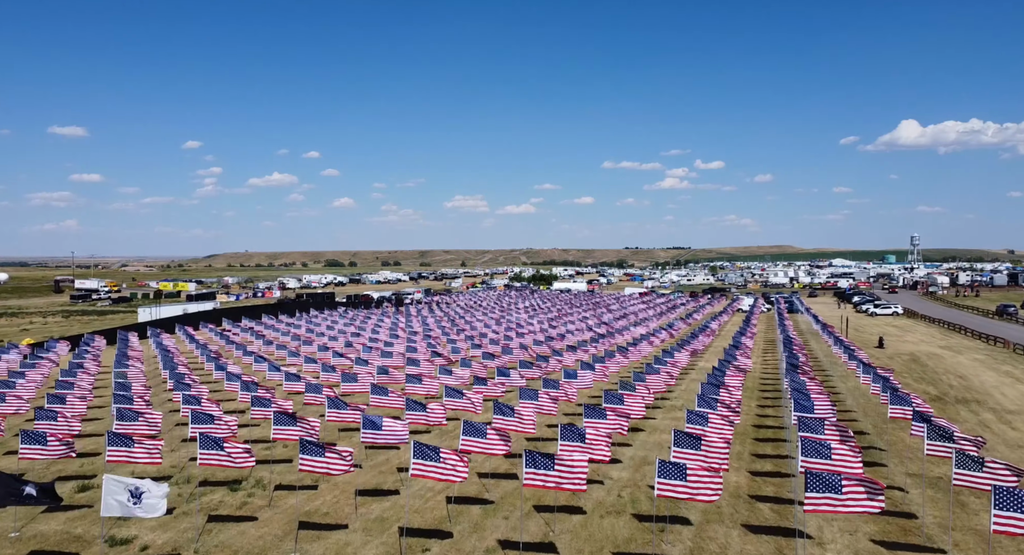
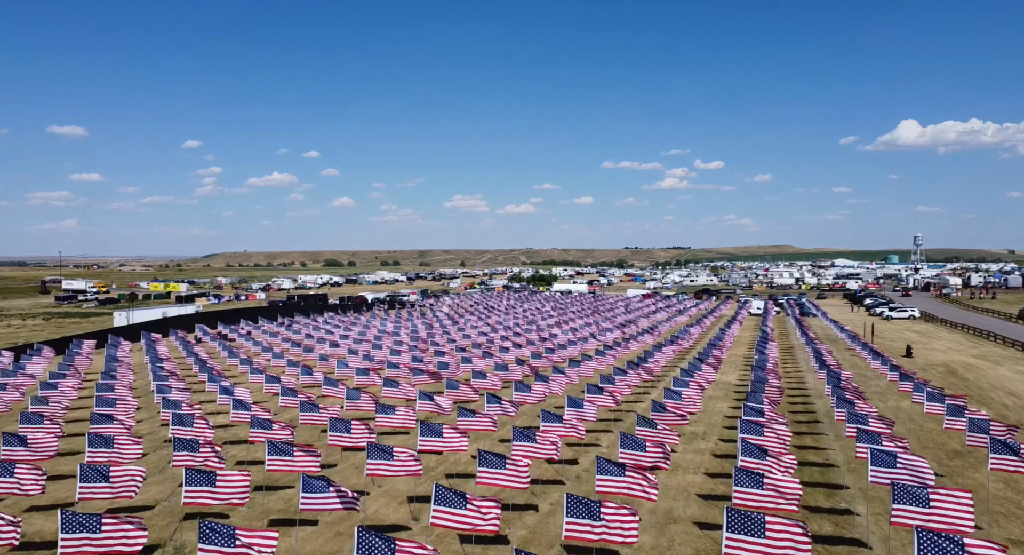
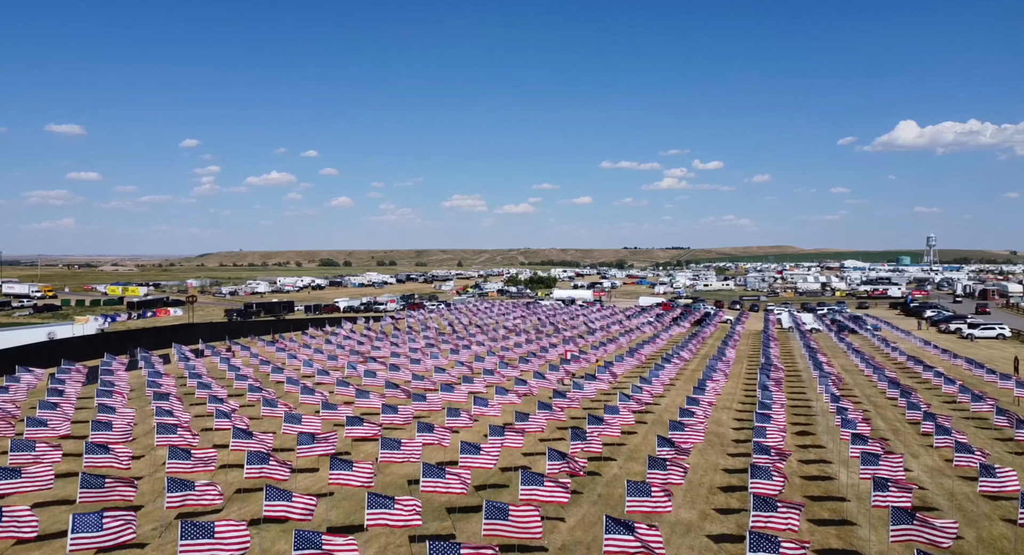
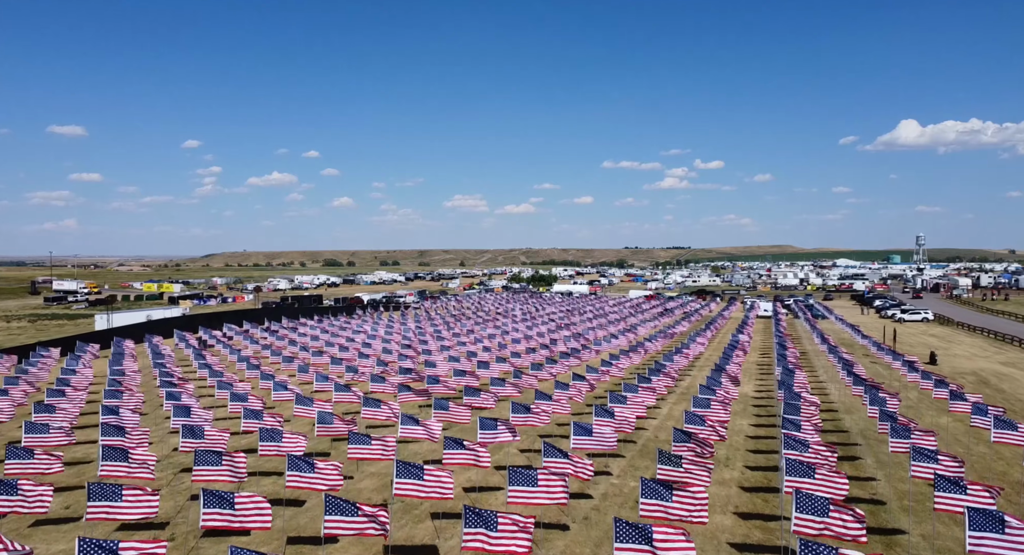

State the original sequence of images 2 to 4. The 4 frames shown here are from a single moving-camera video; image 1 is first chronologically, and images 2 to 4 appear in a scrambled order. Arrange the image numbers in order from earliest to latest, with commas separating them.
2, 4, 3
